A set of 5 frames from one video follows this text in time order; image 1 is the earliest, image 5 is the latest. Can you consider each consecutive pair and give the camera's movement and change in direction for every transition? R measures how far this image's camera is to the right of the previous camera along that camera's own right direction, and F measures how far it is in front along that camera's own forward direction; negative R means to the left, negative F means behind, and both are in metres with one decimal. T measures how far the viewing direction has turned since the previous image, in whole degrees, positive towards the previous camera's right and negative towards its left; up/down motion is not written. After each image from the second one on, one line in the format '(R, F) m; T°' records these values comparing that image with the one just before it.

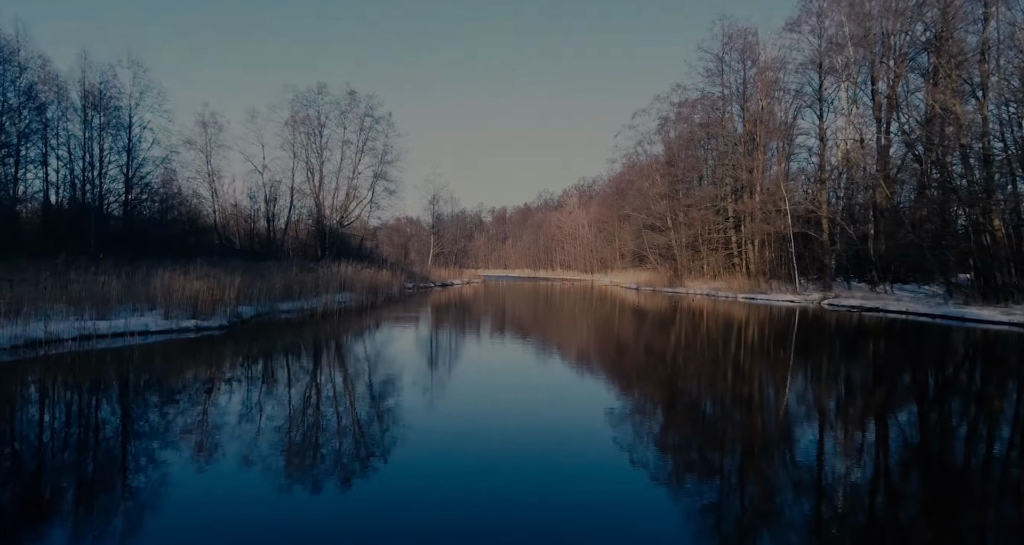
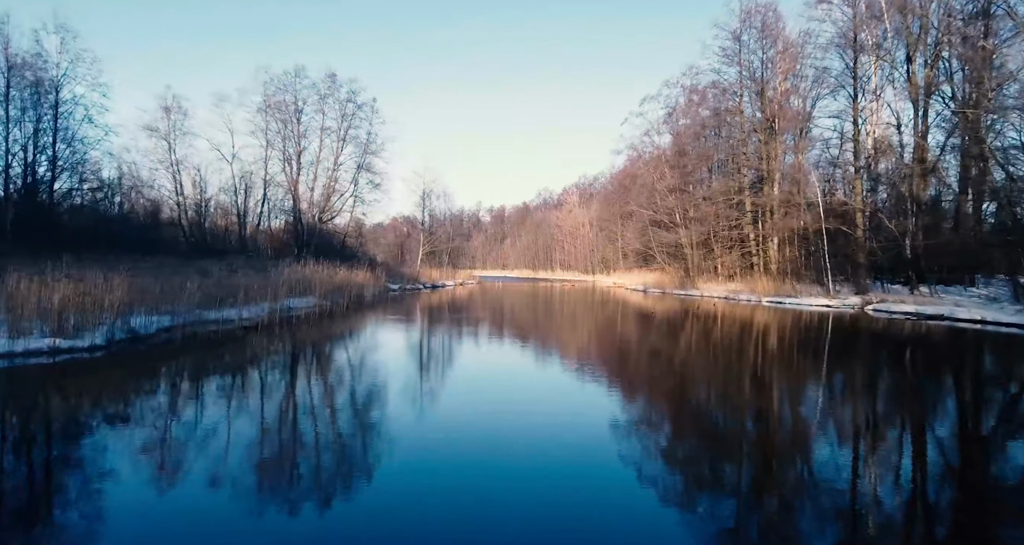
(+0.1, +0.9) m; 0°
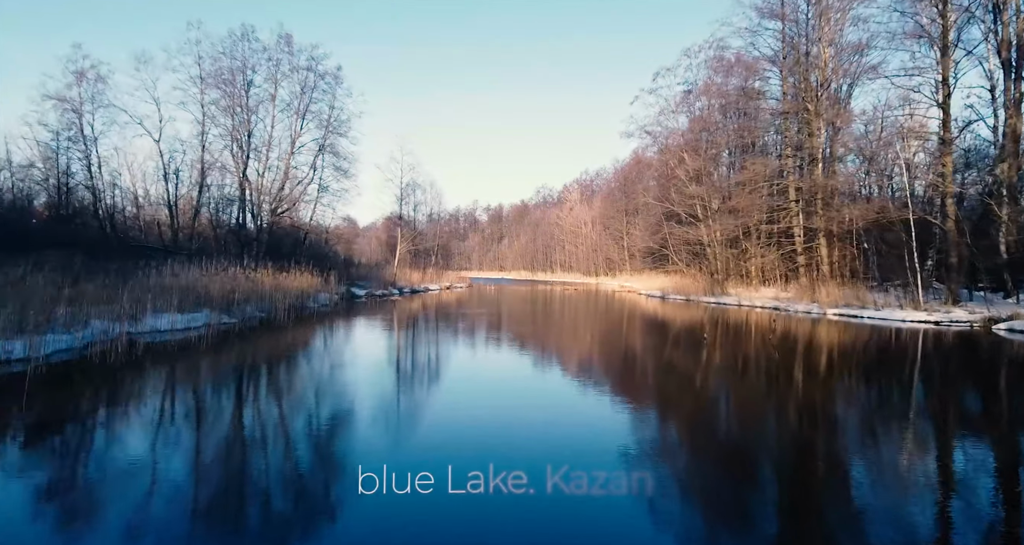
(+0.1, +1.7) m; 0°
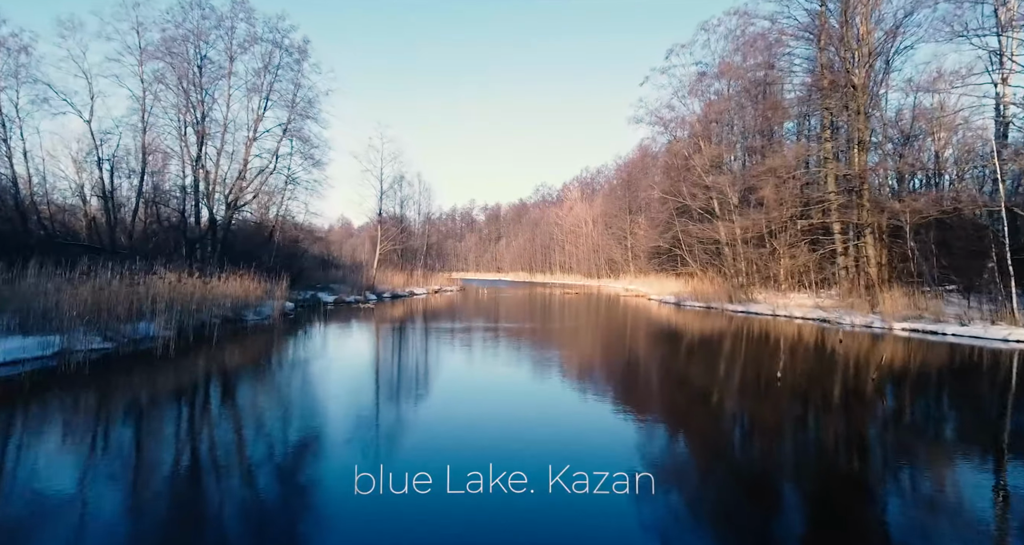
(+0.1, +1.1) m; 0°
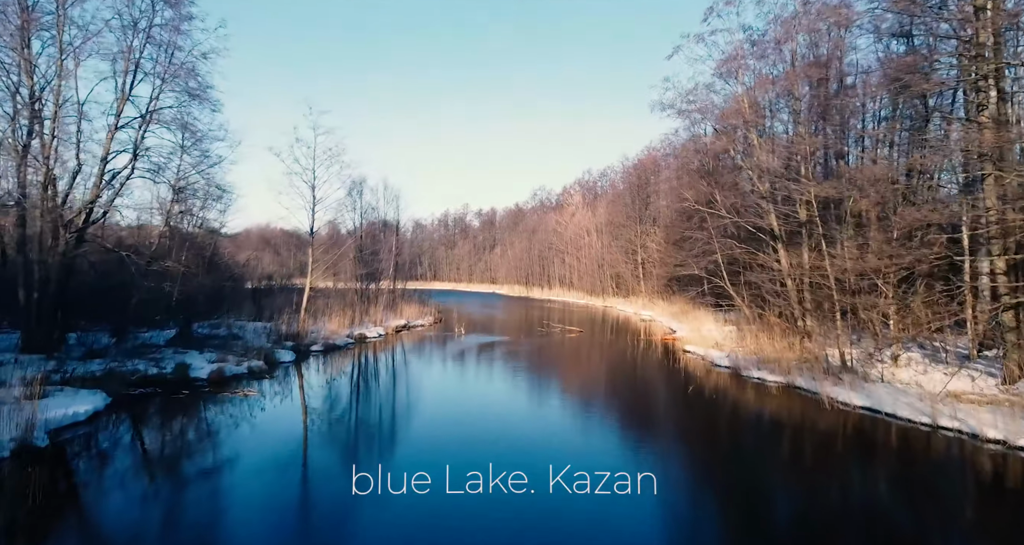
(+0.2, +2.4) m; 0°
